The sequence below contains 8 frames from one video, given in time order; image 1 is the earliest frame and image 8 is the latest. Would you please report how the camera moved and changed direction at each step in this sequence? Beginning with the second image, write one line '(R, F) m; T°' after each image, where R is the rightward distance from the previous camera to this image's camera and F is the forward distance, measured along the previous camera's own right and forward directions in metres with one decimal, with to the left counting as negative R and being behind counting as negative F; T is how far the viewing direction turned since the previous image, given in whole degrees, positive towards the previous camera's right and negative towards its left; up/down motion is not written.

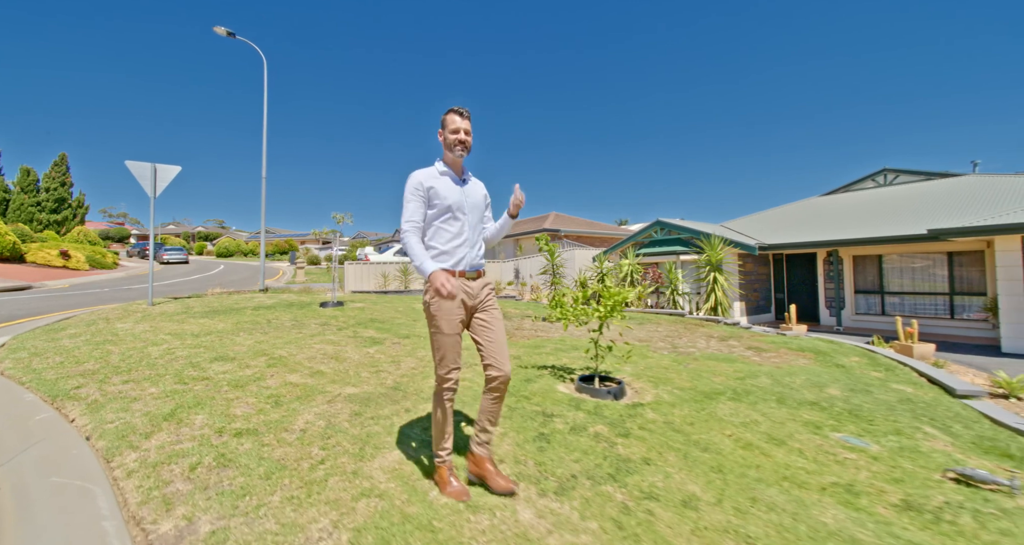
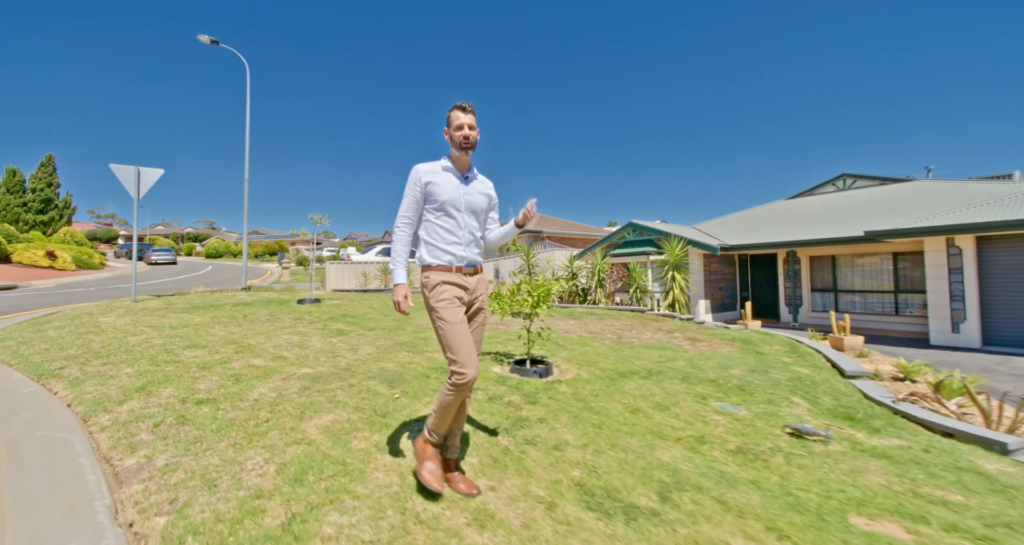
(+0.6, -0.5) m; +1°
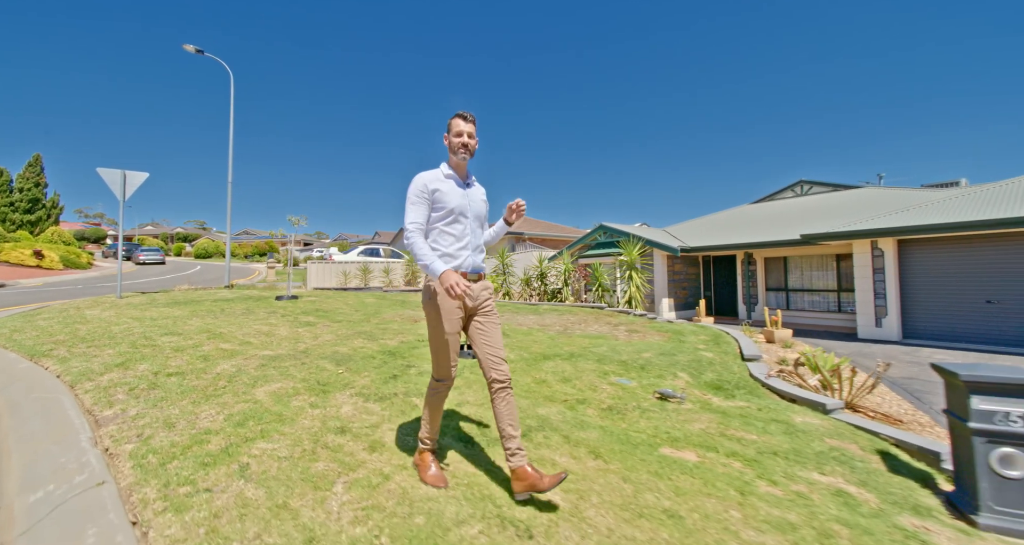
(+0.7, -0.7) m; +1°
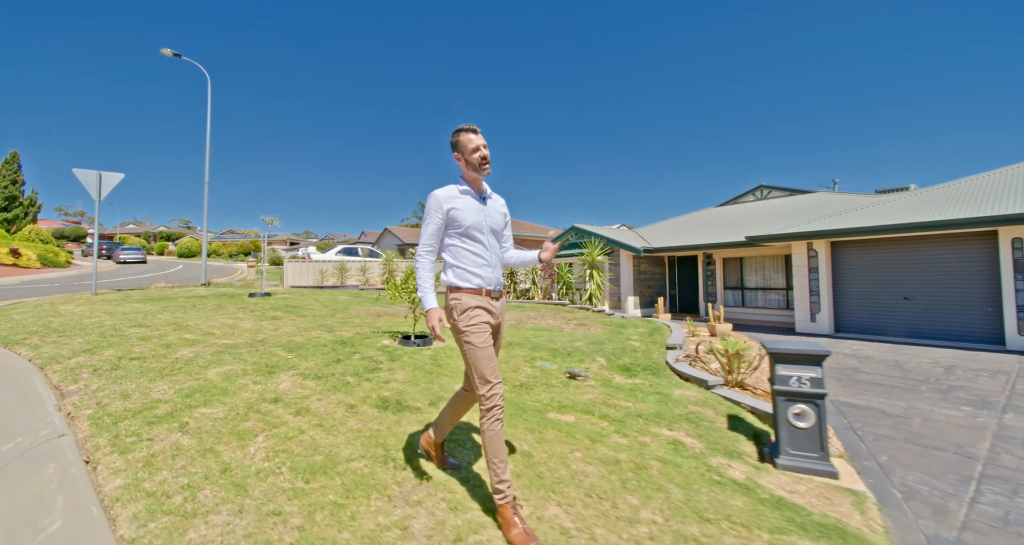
(+0.7, -0.6) m; +1°
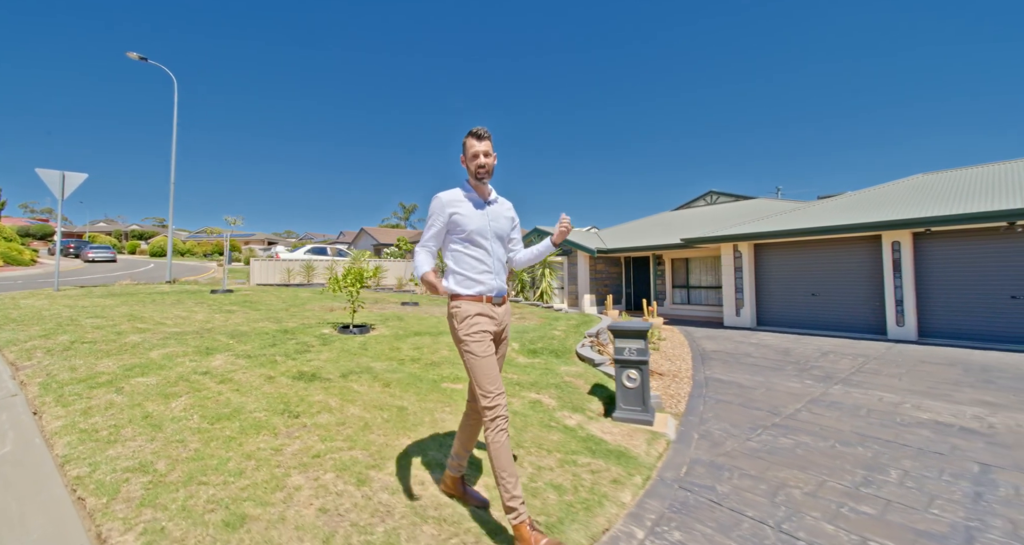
(+0.9, -0.7) m; +2°
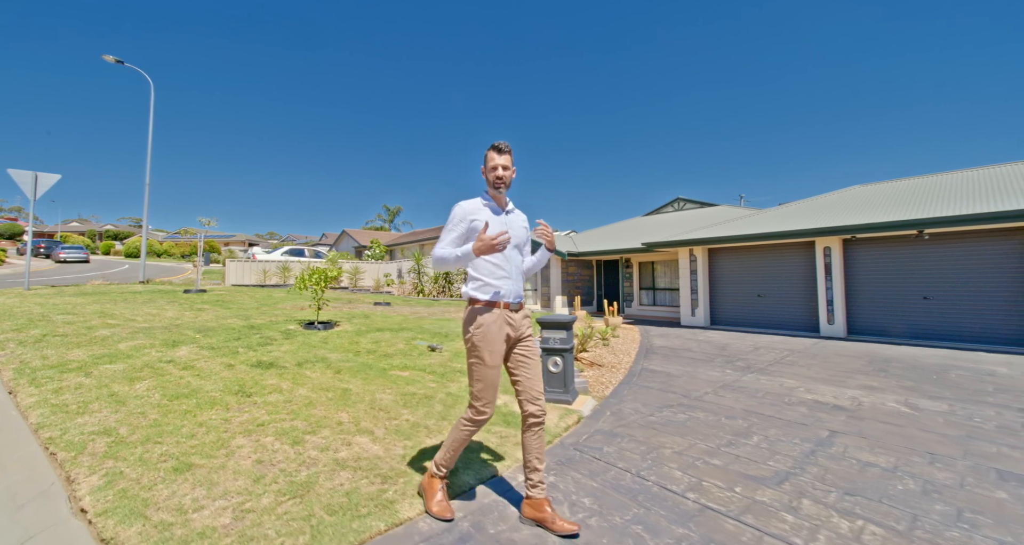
(+0.5, -0.5) m; +2°
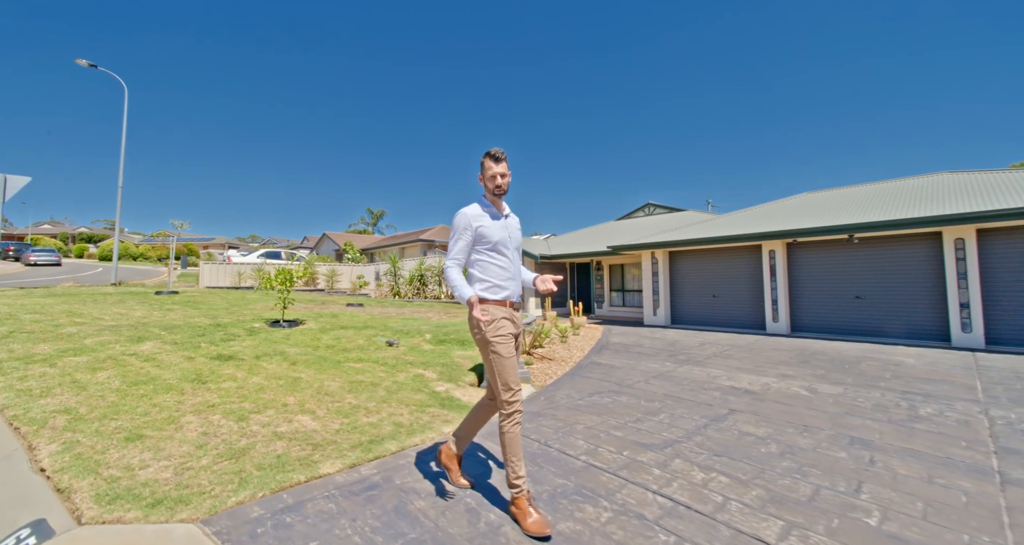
(+0.5, -0.4) m; +2°
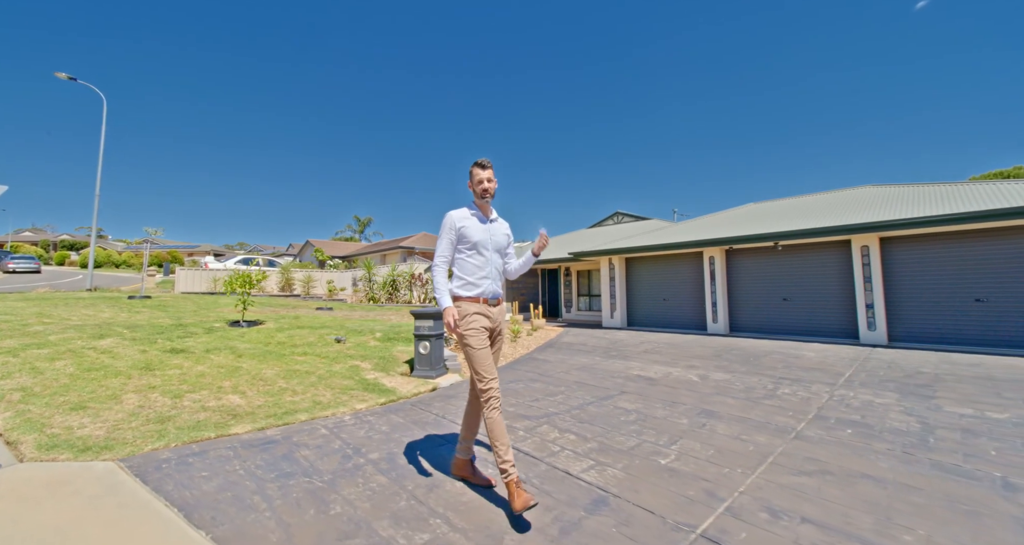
(+0.8, -0.6) m; +1°
